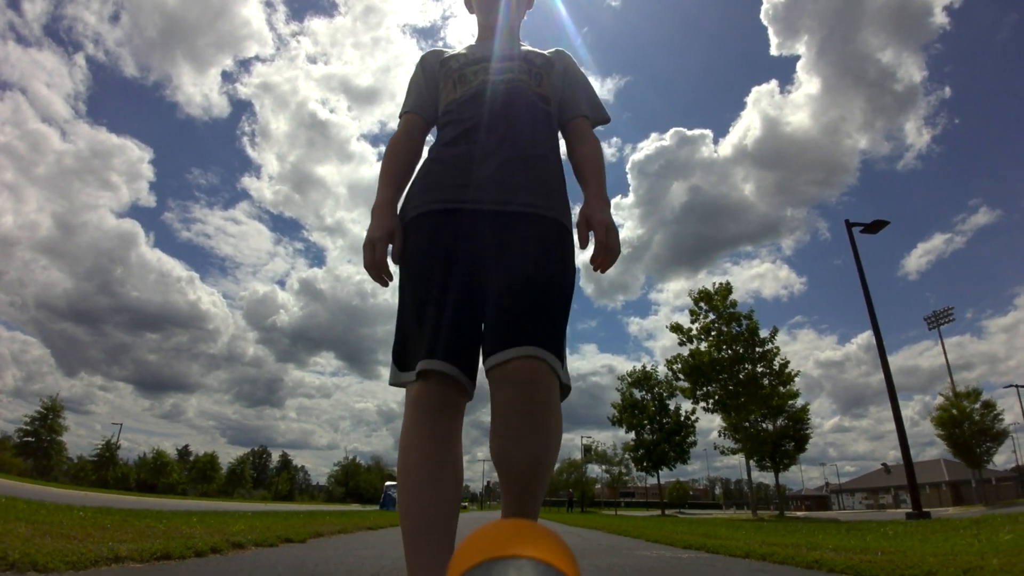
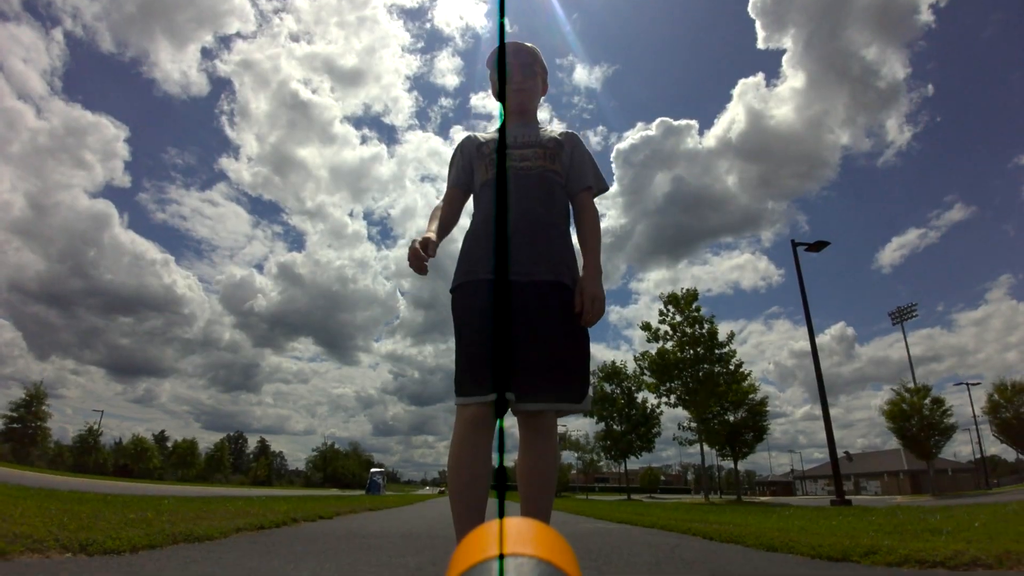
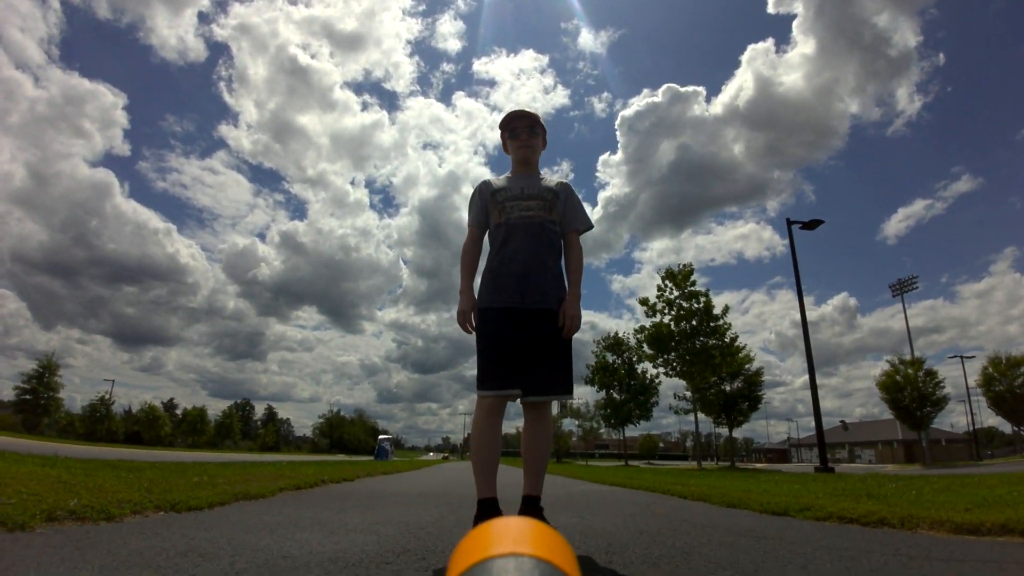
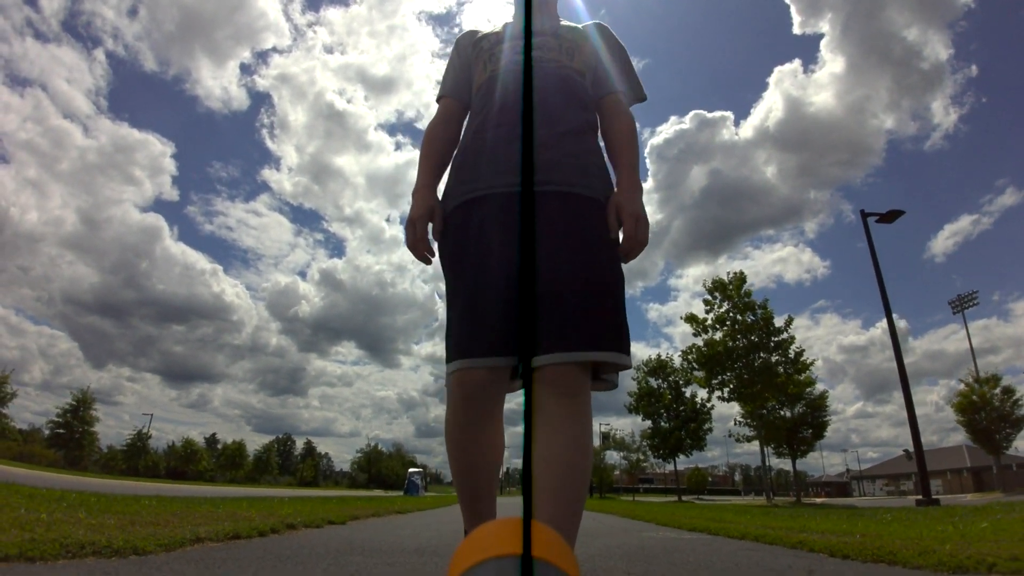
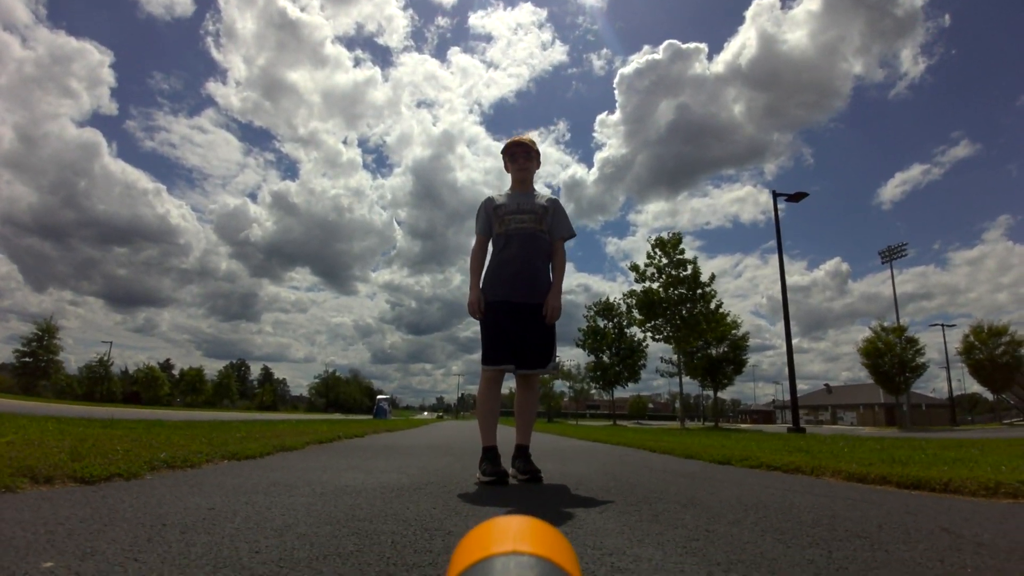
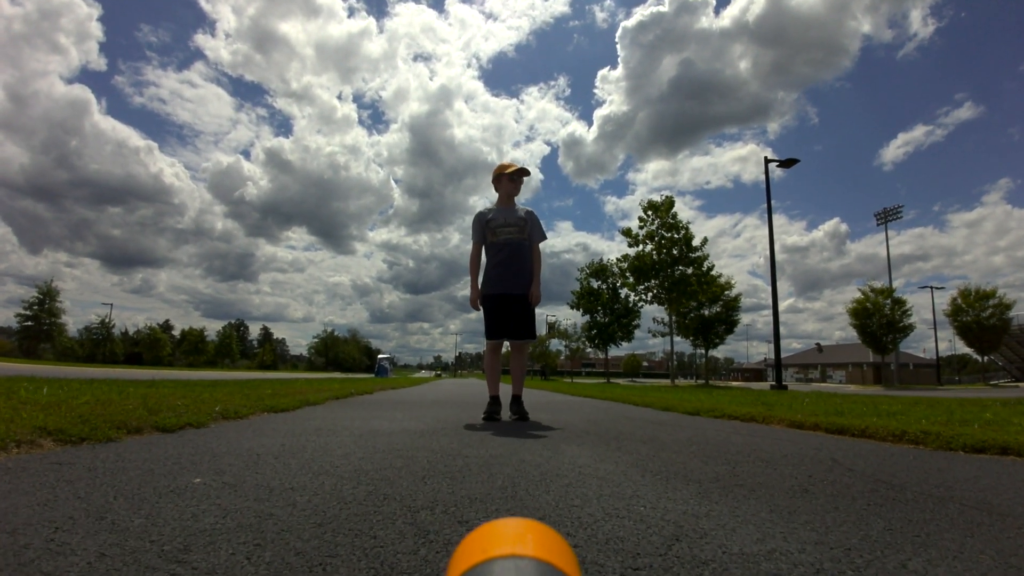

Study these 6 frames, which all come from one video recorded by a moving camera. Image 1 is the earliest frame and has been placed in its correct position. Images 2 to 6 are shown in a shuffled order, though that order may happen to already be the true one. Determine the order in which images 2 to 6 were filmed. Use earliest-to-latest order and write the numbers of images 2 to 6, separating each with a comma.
4, 2, 3, 5, 6
